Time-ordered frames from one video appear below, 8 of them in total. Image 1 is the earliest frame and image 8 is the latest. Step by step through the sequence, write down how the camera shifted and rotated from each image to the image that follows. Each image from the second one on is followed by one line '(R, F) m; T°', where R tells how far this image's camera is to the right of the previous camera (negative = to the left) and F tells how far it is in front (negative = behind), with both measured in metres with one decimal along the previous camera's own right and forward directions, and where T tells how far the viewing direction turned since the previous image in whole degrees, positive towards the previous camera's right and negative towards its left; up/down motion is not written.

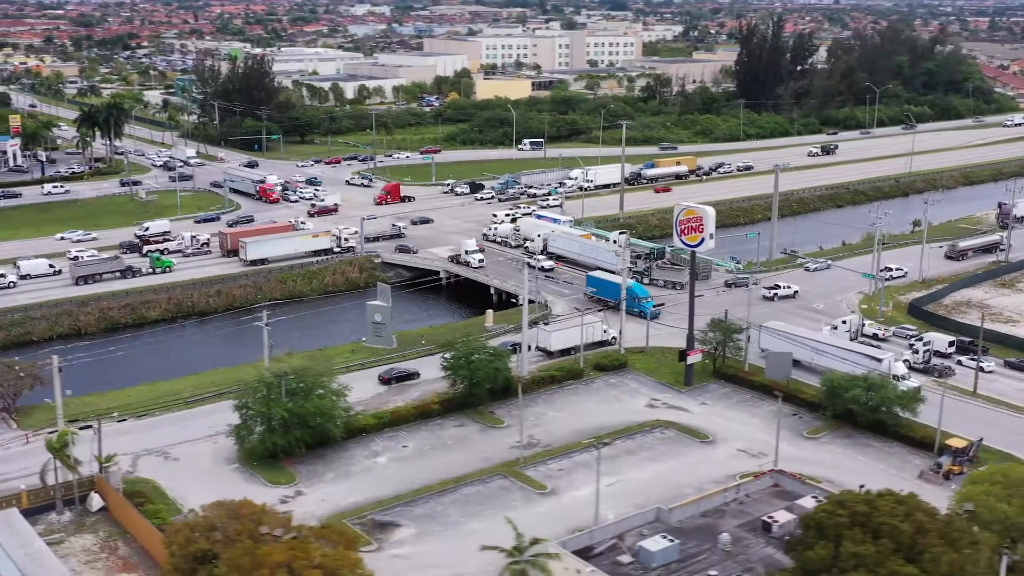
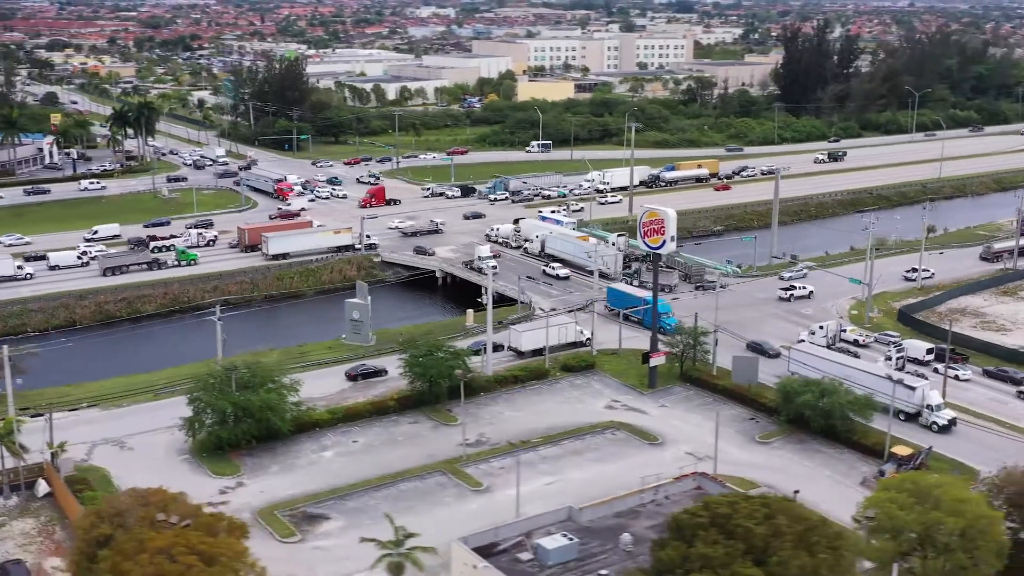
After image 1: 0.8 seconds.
(+2.9, -0.2) m; -3°
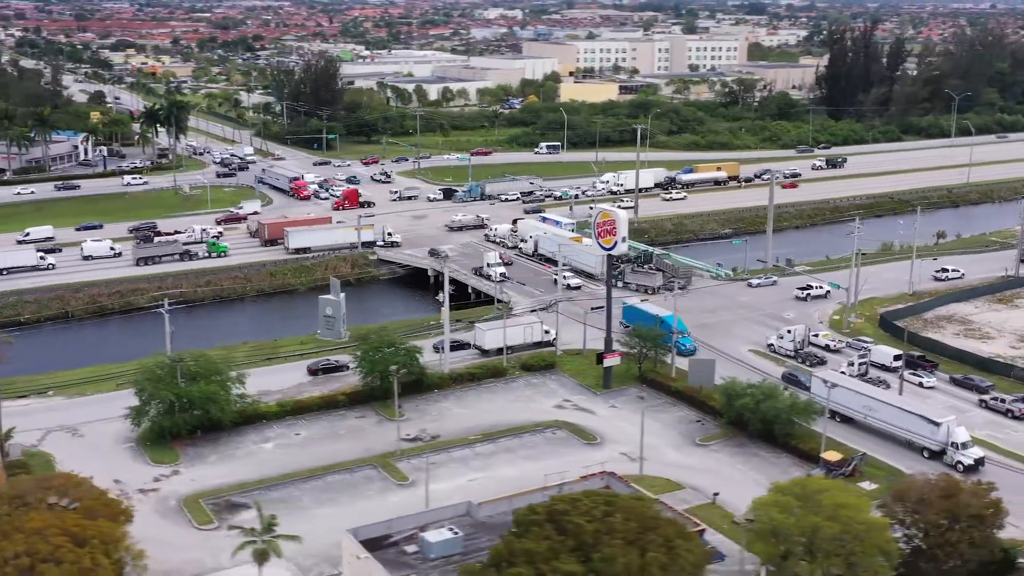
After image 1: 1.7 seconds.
(+3.3, -0.2) m; -3°
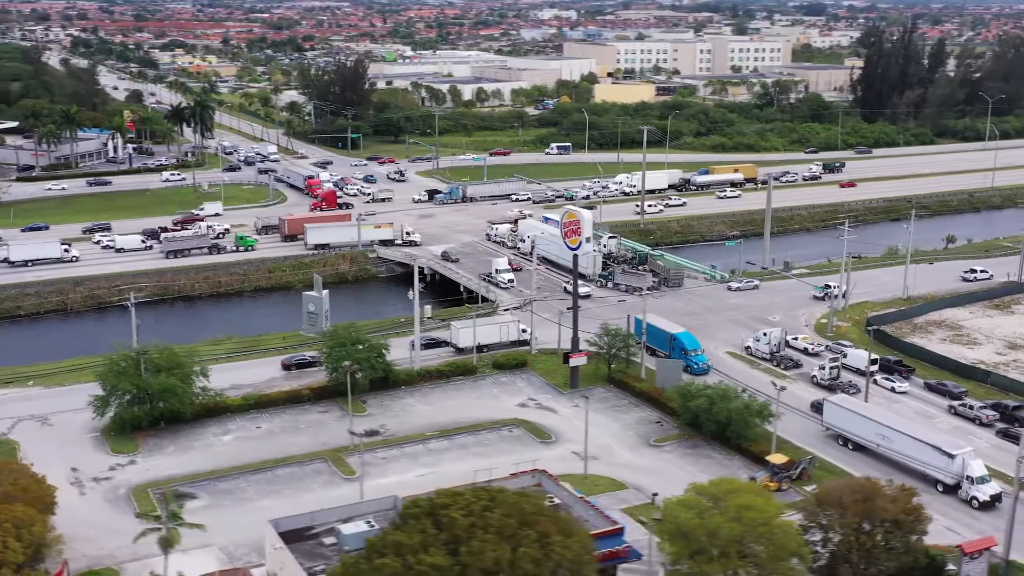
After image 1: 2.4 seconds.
(+2.5, -0.2) m; -3°
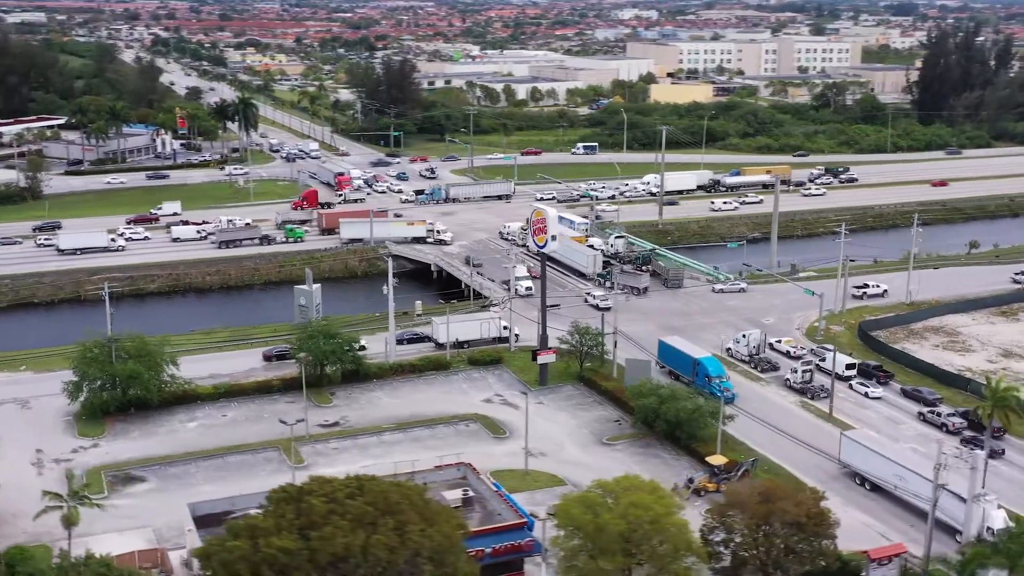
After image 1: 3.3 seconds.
(+3.2, -0.2) m; -4°
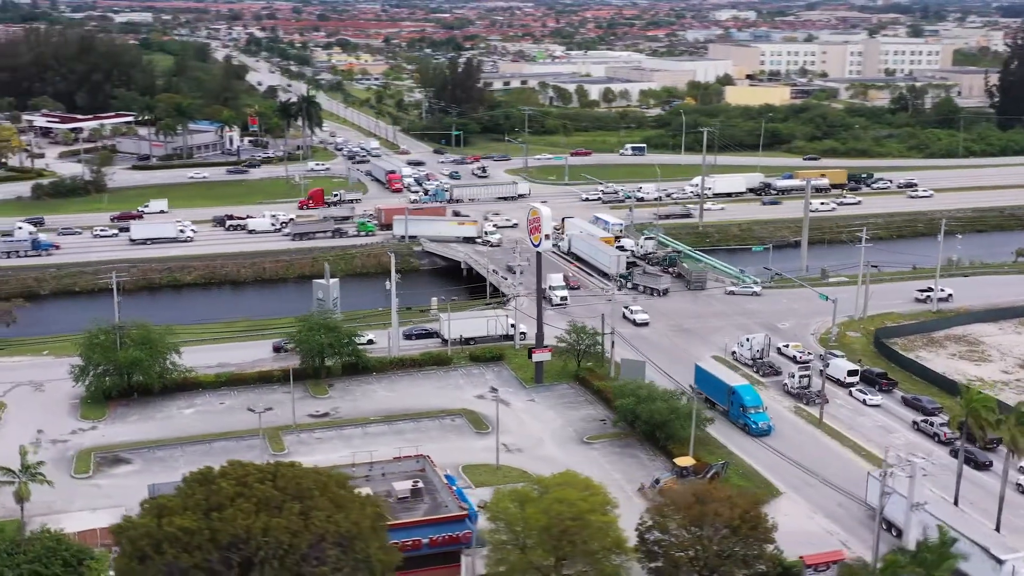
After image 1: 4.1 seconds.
(+2.9, -0.2) m; -5°
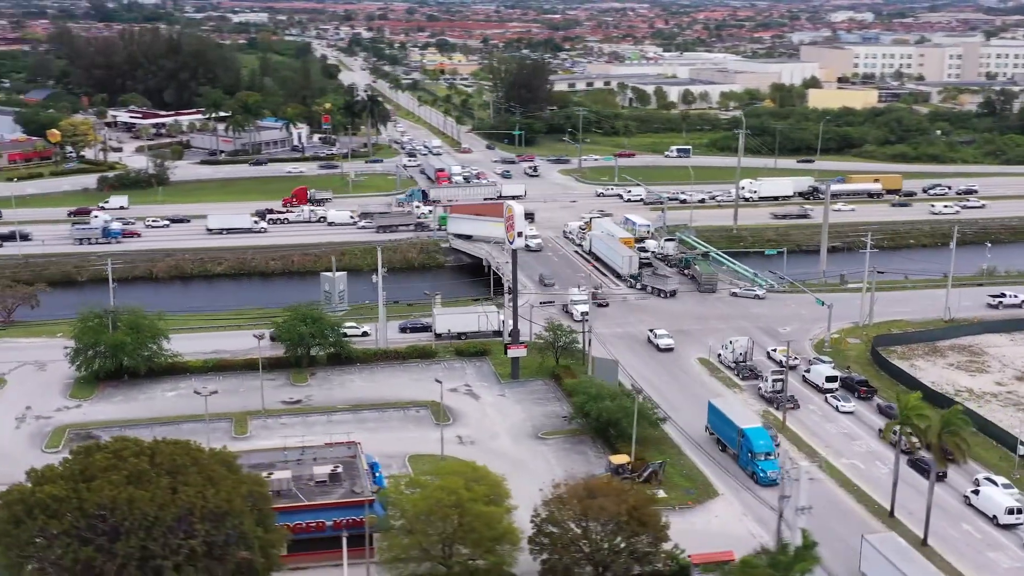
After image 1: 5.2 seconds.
(+4.0, -0.3) m; -6°
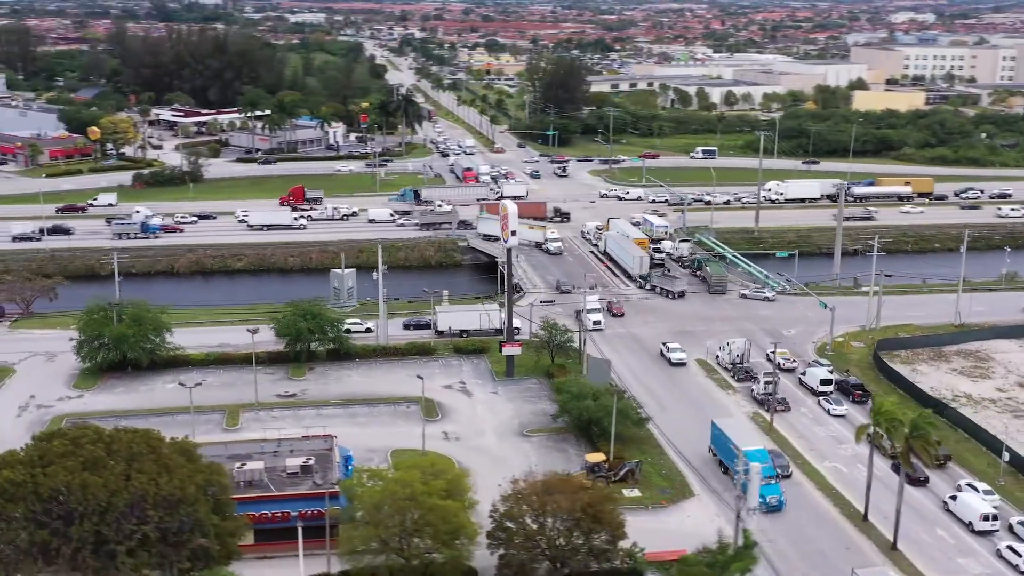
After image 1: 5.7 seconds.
(+1.8, -0.2) m; -3°
